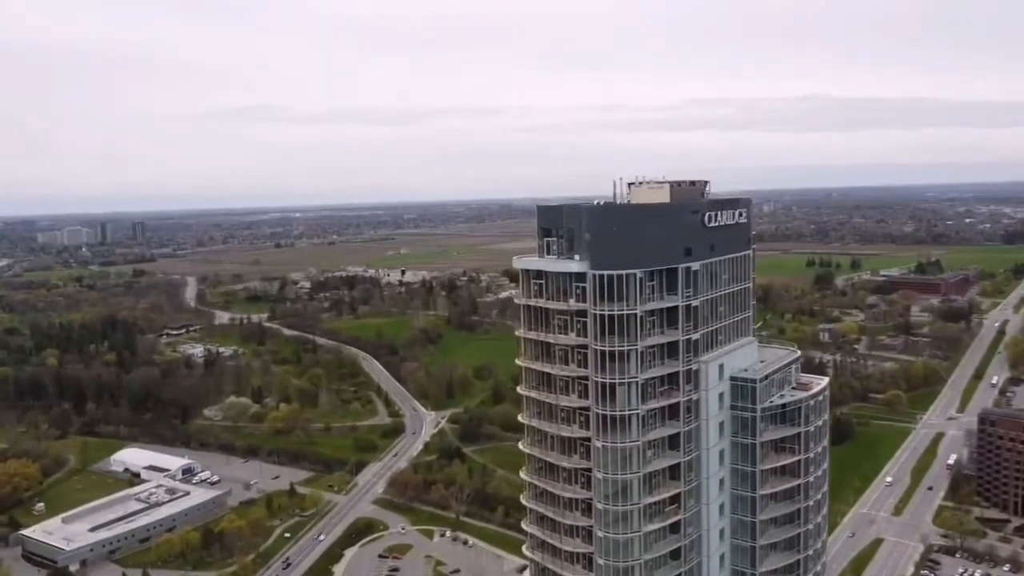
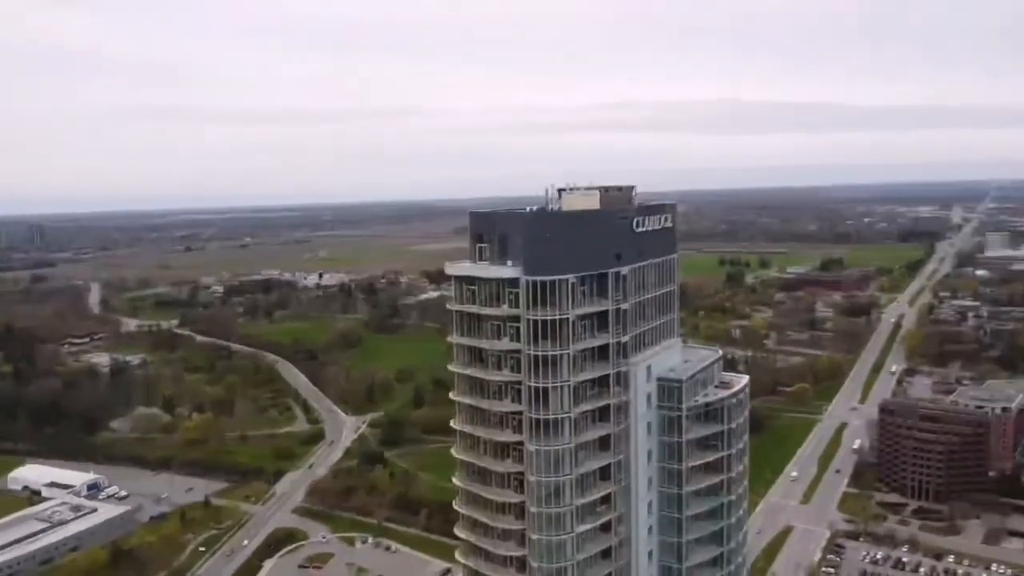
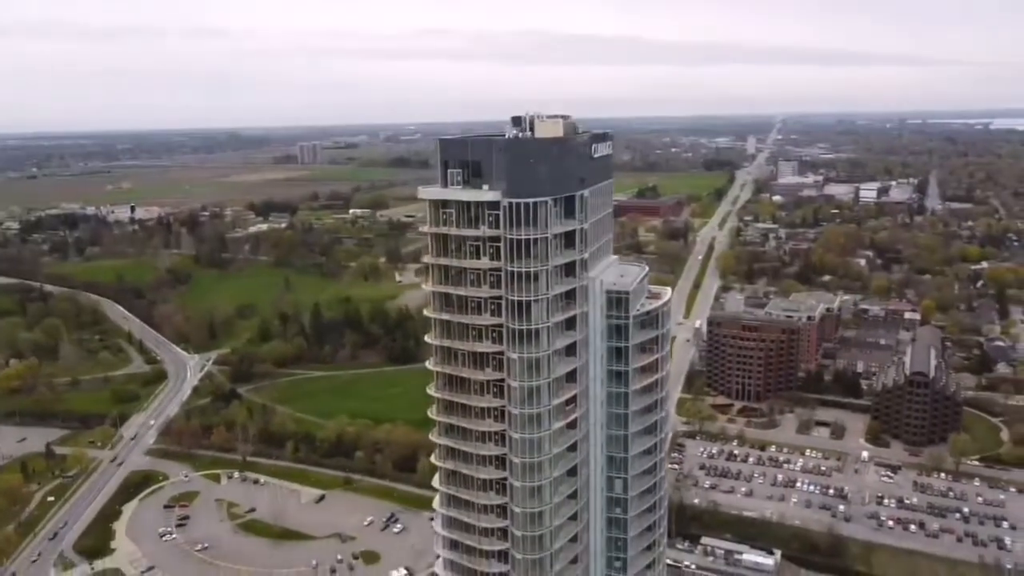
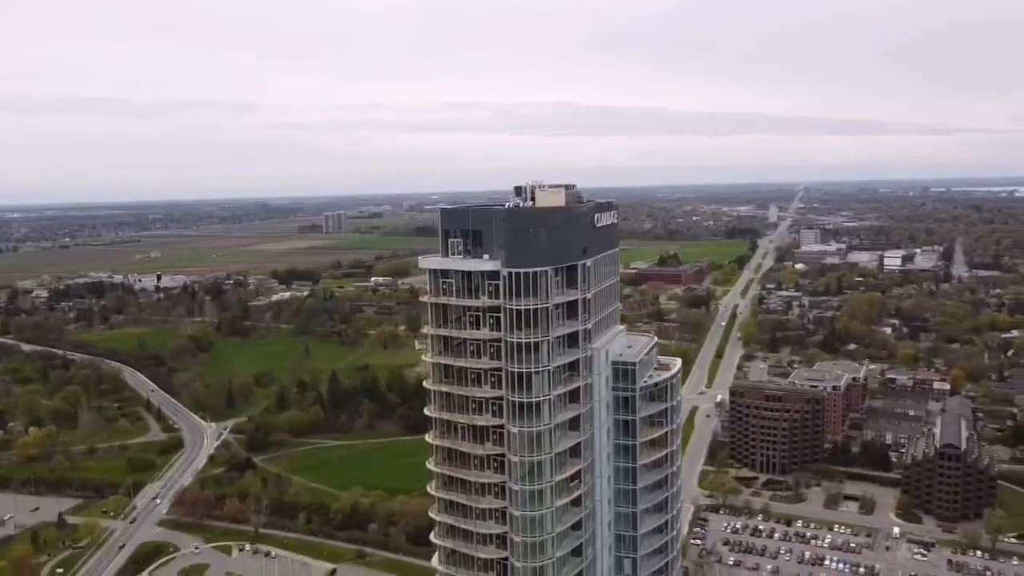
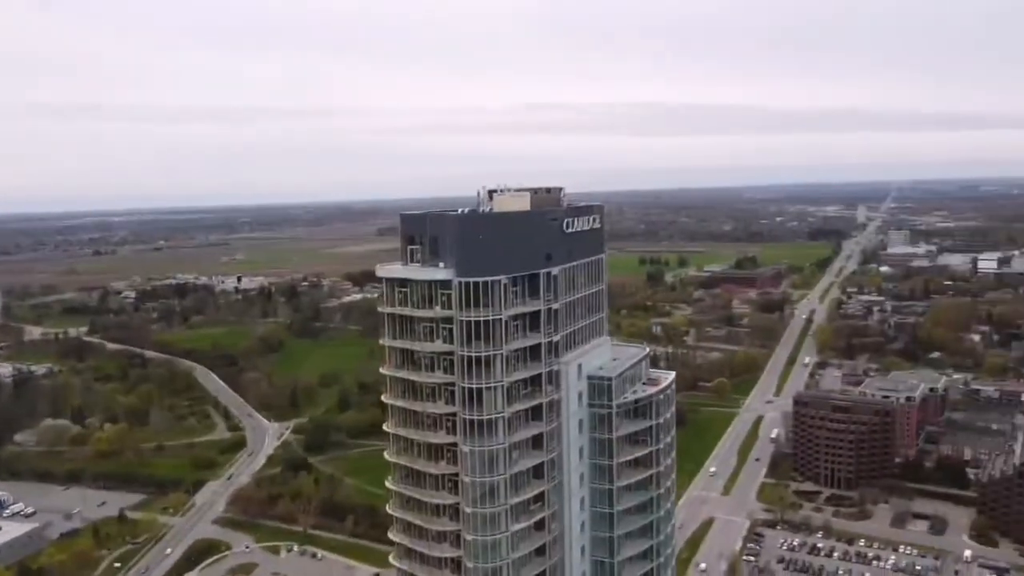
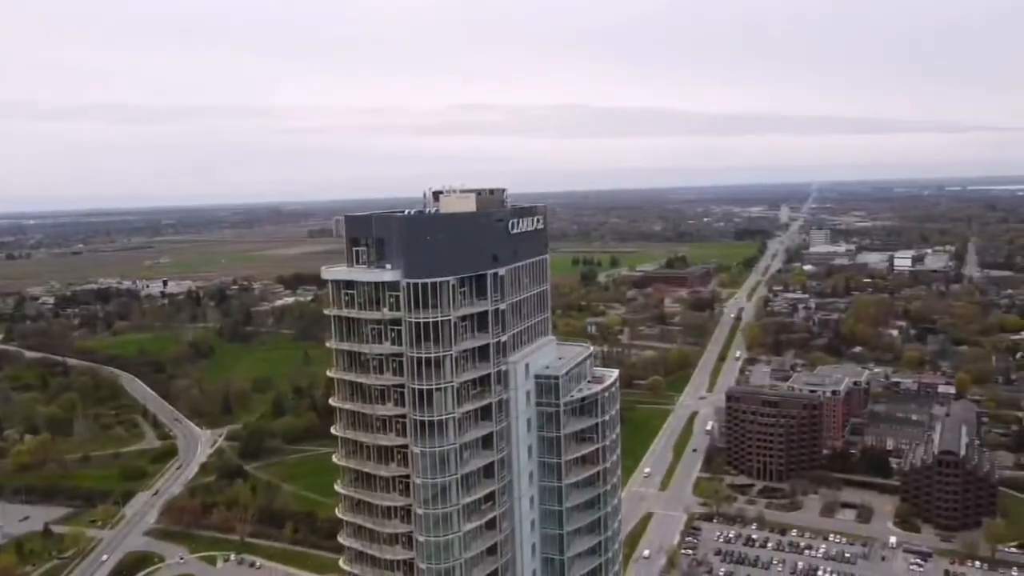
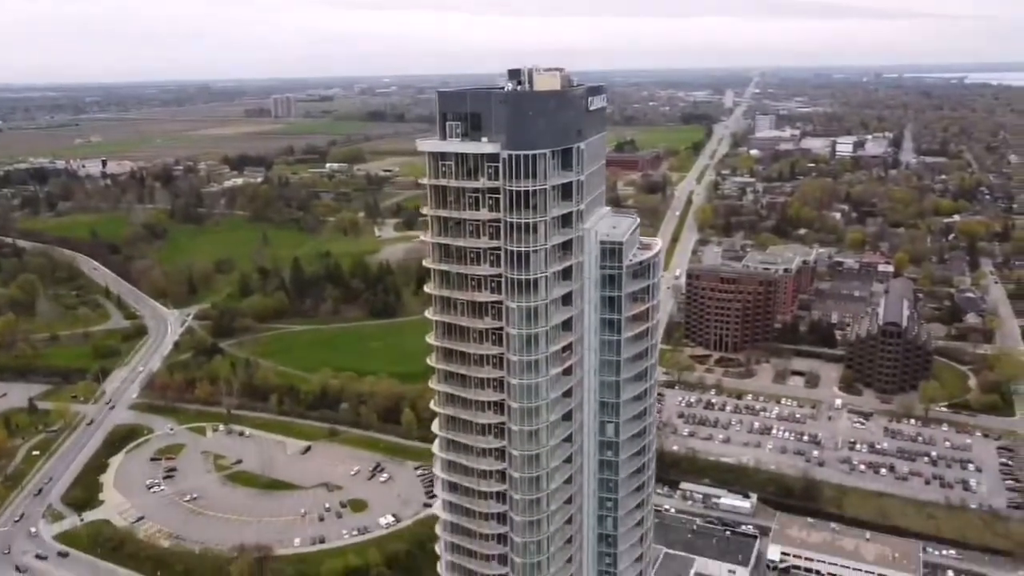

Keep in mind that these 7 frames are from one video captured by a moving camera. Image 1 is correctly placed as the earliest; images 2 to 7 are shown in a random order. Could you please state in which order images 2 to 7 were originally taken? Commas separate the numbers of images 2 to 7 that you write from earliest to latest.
2, 5, 6, 4, 3, 7
